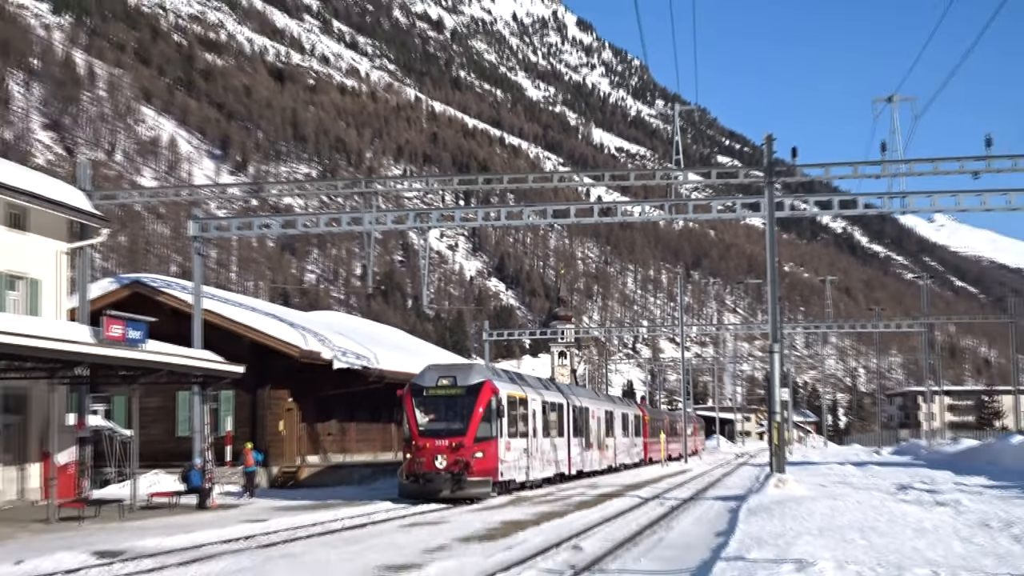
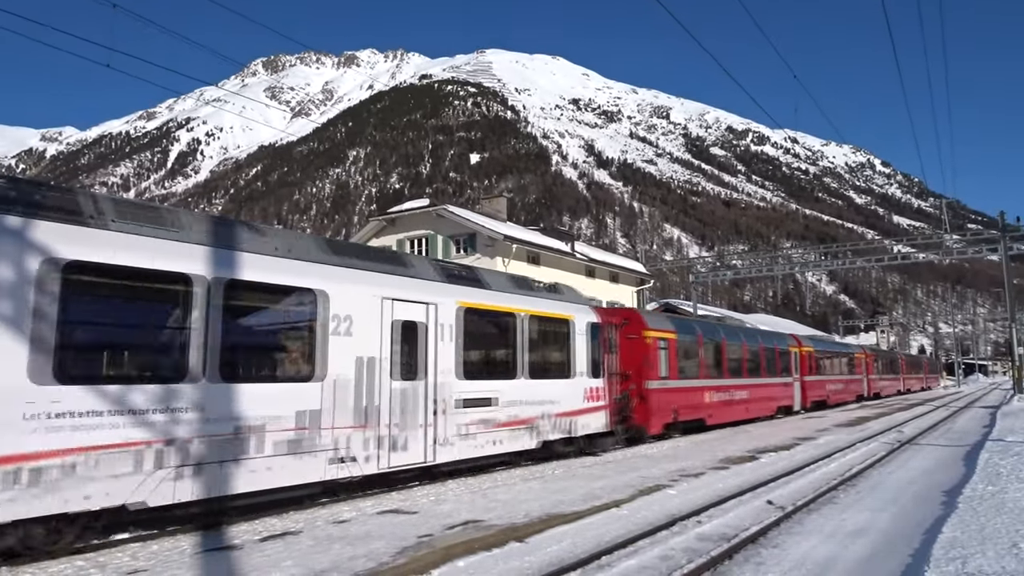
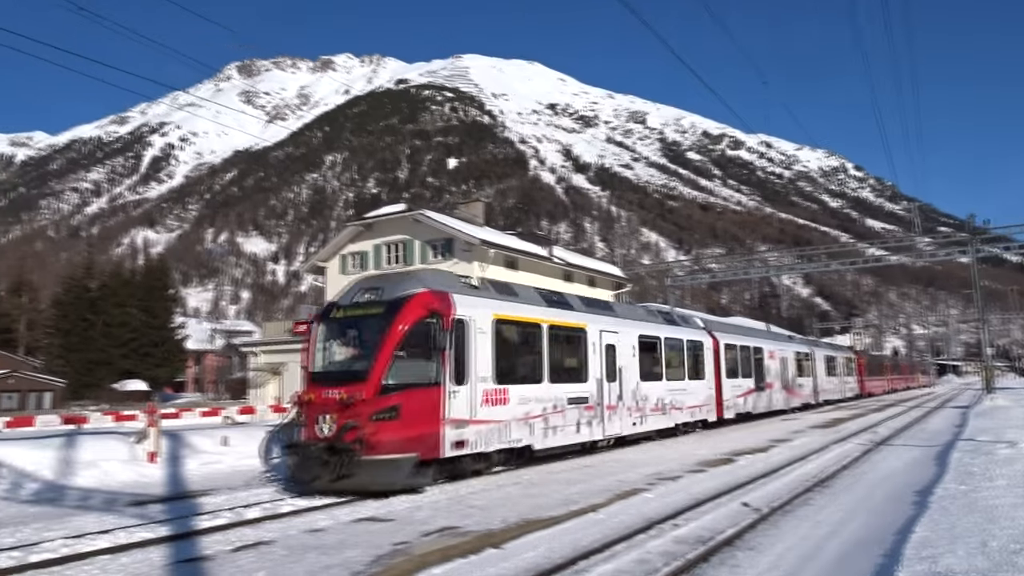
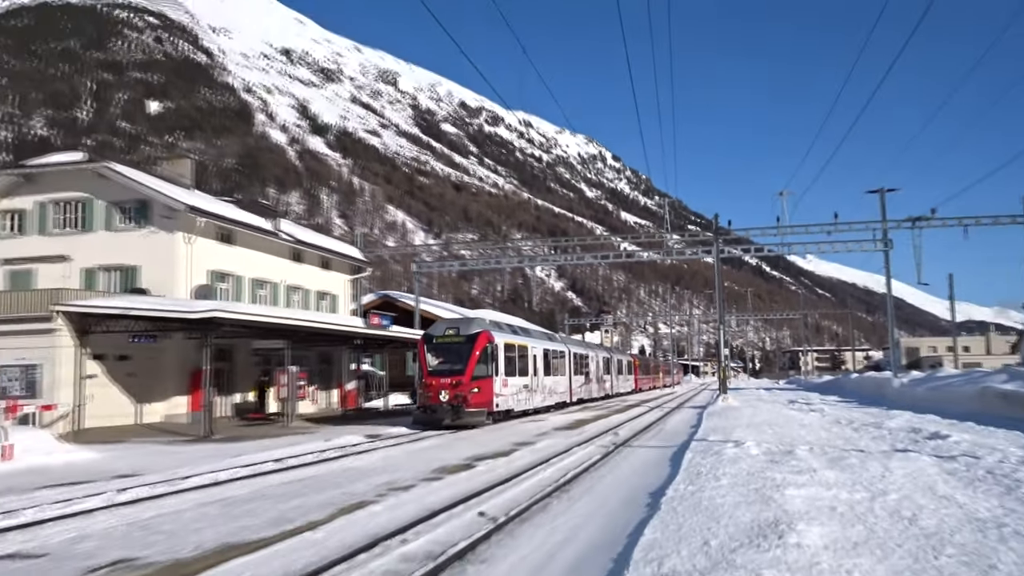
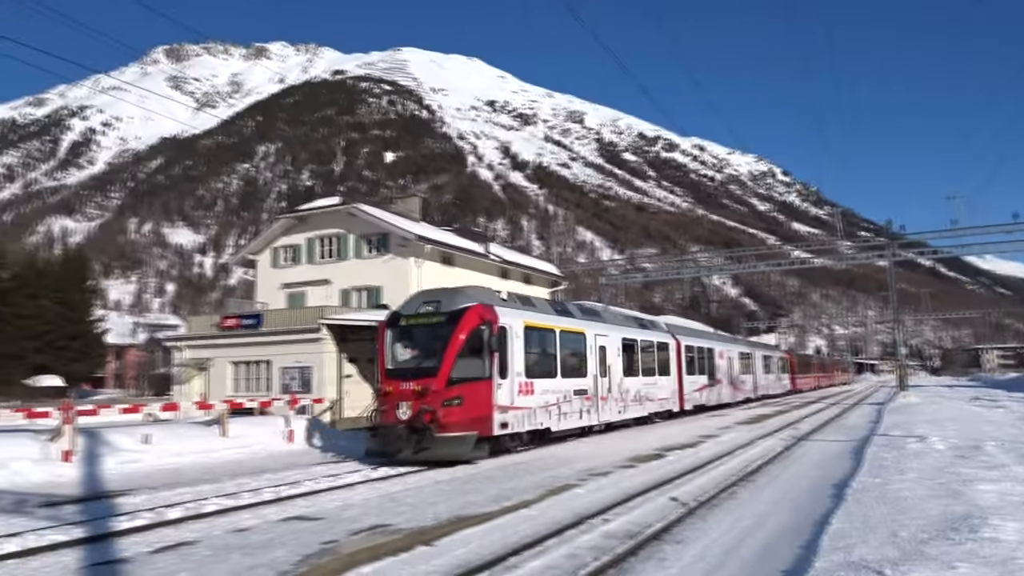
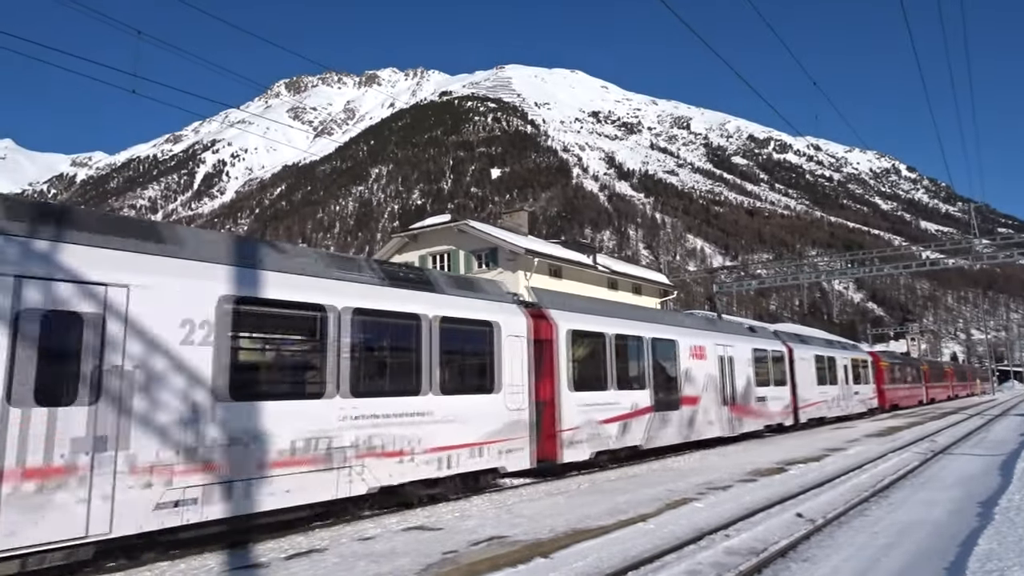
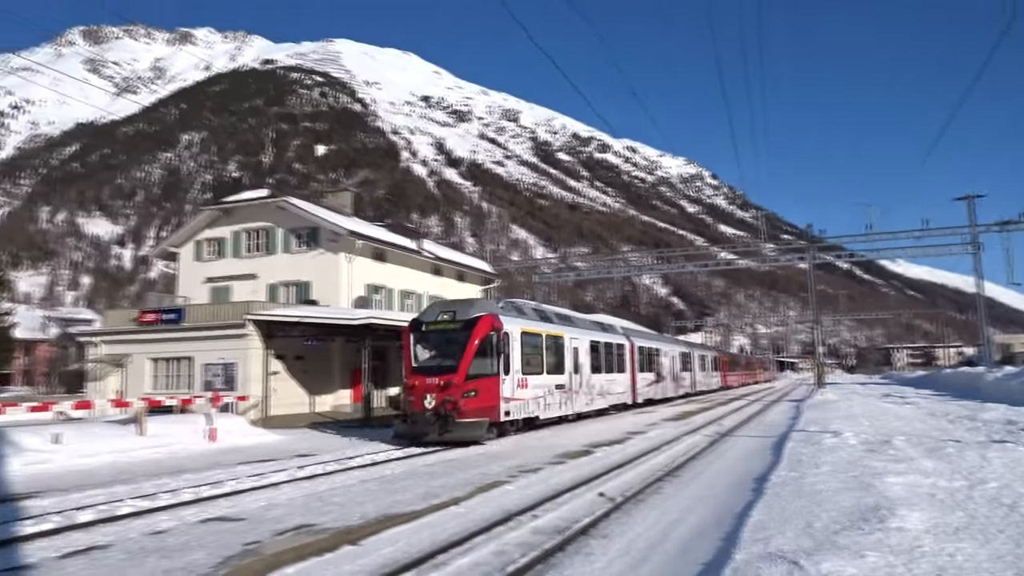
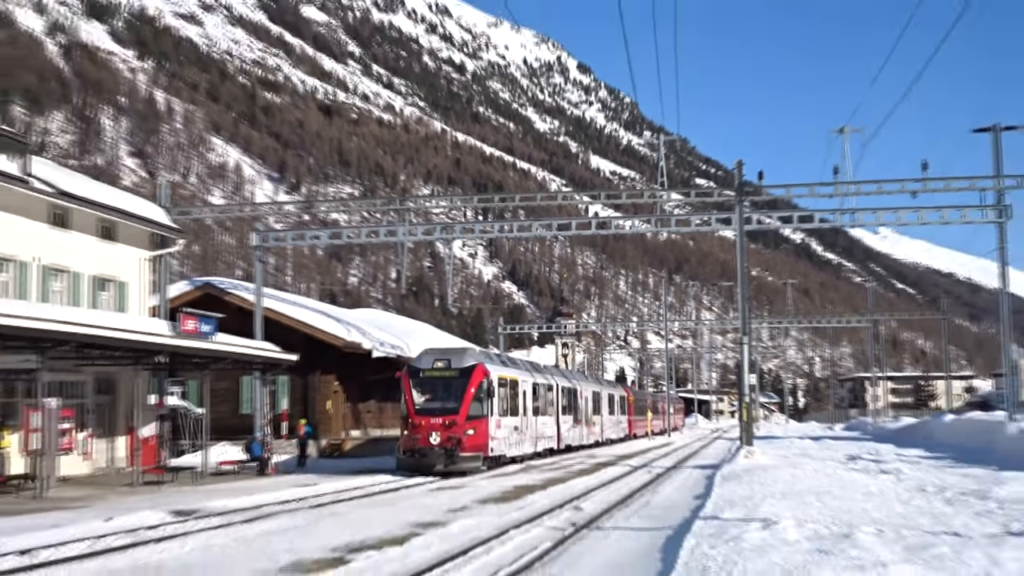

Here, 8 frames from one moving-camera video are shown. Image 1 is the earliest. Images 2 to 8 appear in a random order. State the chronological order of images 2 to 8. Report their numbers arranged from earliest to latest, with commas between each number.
8, 4, 7, 5, 3, 6, 2
